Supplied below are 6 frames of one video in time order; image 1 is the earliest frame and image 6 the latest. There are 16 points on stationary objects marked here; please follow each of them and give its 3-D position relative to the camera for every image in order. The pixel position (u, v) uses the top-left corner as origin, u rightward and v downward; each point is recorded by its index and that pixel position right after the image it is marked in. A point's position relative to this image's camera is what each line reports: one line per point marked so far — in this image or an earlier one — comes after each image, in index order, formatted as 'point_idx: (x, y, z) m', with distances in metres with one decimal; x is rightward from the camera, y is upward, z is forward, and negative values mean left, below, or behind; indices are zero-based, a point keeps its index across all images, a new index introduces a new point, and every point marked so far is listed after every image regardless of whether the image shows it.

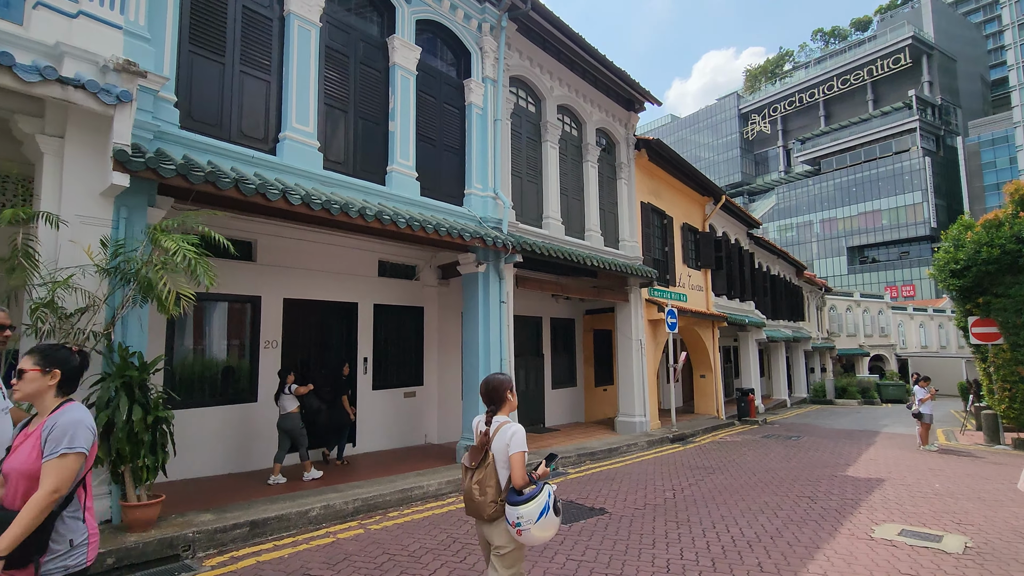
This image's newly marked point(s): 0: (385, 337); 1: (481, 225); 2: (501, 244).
0: (-2.4, -0.9, +9.7) m
1: (-0.5, +1.1, +8.8) m
2: (-0.2, +0.7, +8.4) m
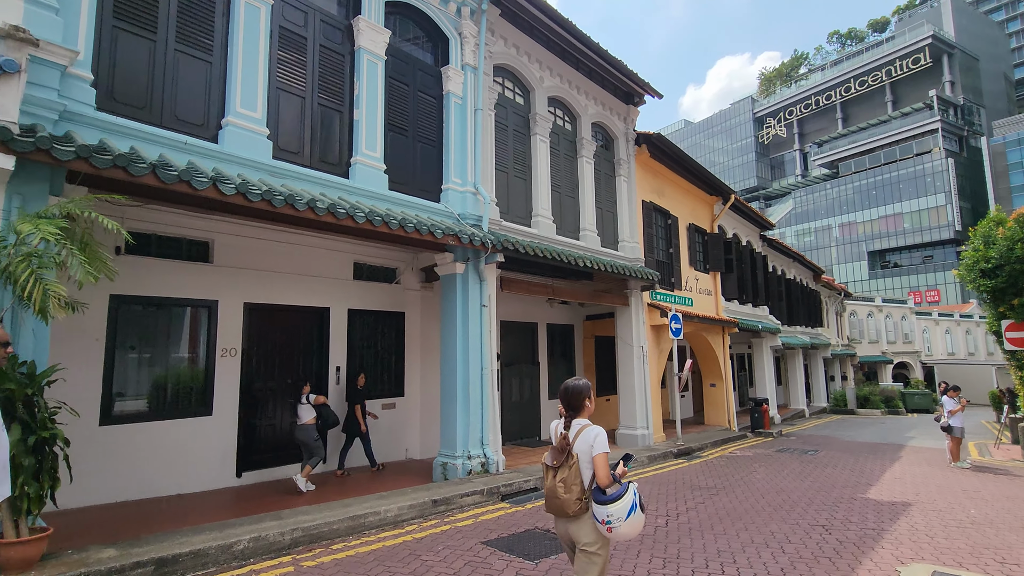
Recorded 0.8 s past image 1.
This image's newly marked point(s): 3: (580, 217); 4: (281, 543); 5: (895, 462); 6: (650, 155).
0: (-2.7, -1.0, +9.0) m
1: (-0.8, +1.0, +8.1) m
2: (-0.5, +0.7, +7.7) m
3: (+1.5, +1.5, +11.3) m
4: (-2.1, -2.4, +4.8) m
5: (+8.0, -3.7, +10.9) m
6: (+3.6, +3.5, +13.6) m
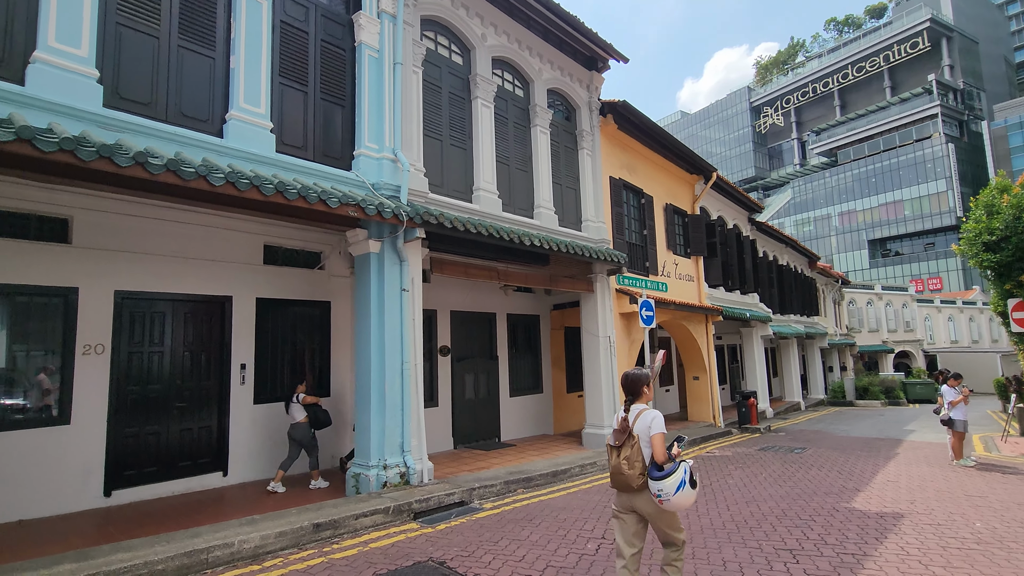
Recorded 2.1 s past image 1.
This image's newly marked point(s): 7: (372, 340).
0: (-3.7, -0.8, +7.9) m
1: (-1.9, +1.3, +6.9) m
2: (-1.5, +0.9, +6.5) m
3: (+0.4, +1.9, +10.2) m
4: (-3.1, -2.2, +3.7) m
5: (+7.1, -3.2, +9.8) m
6: (+2.6, +3.8, +12.5) m
7: (-1.8, -0.7, +6.8) m
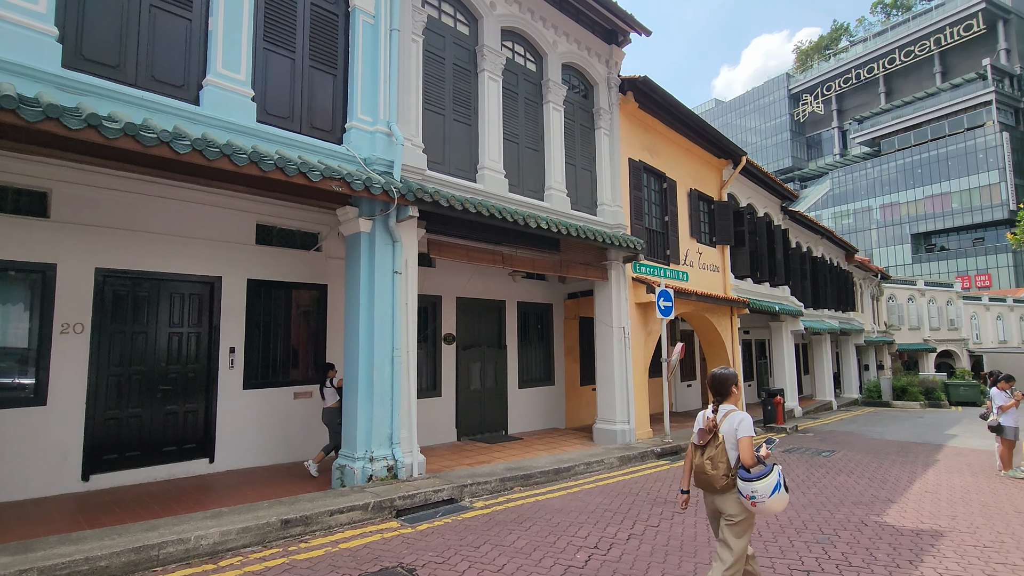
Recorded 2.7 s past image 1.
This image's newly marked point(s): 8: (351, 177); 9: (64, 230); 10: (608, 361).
0: (-3.6, -0.5, +7.6) m
1: (-1.9, +1.5, +6.5) m
2: (-1.6, +1.2, +6.1) m
3: (+0.6, +2.1, +9.6) m
4: (-3.4, -2.0, +3.4) m
5: (+7.2, -3.1, +9.0) m
6: (+2.9, +4.1, +11.7) m
7: (-1.9, -0.5, +6.4) m
8: (-1.8, +1.2, +5.9) m
9: (-5.2, +0.7, +6.1) m
10: (+1.9, -1.5, +10.4) m
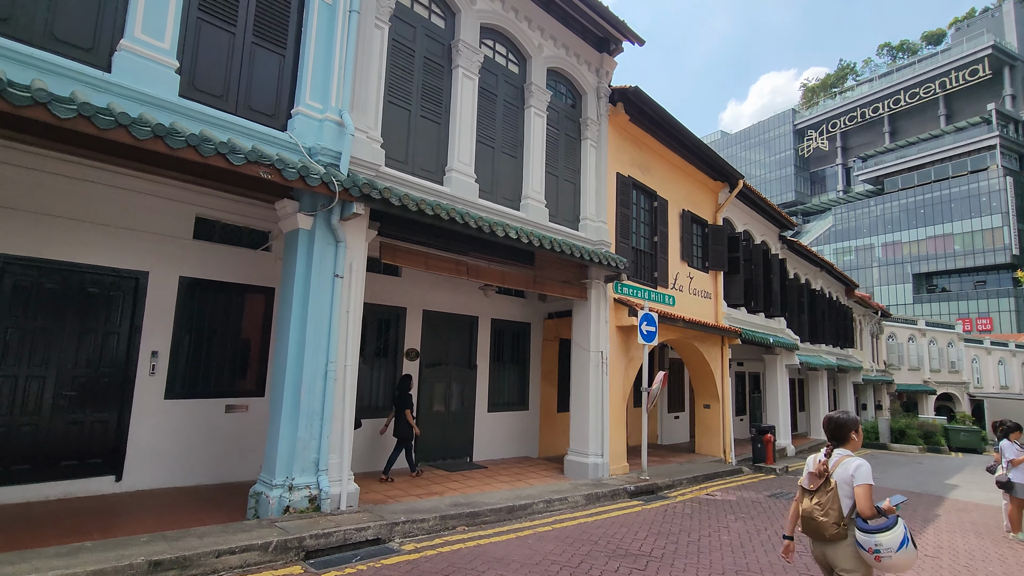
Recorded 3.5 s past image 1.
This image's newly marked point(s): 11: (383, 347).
0: (-4.2, -0.5, +6.9) m
1: (-2.3, +1.5, +5.8) m
2: (-2.0, +1.1, +5.4) m
3: (+0.2, +1.8, +8.9) m
4: (-4.0, -1.8, +2.6) m
5: (+6.5, -3.7, +8.1) m
6: (+2.6, +3.6, +11.2) m
7: (-2.4, -0.5, +5.7) m
8: (-2.3, +1.2, +5.2) m
9: (-5.7, +0.8, +5.4) m
10: (+1.3, -1.8, +9.6) m
11: (-2.3, -1.0, +9.1) m
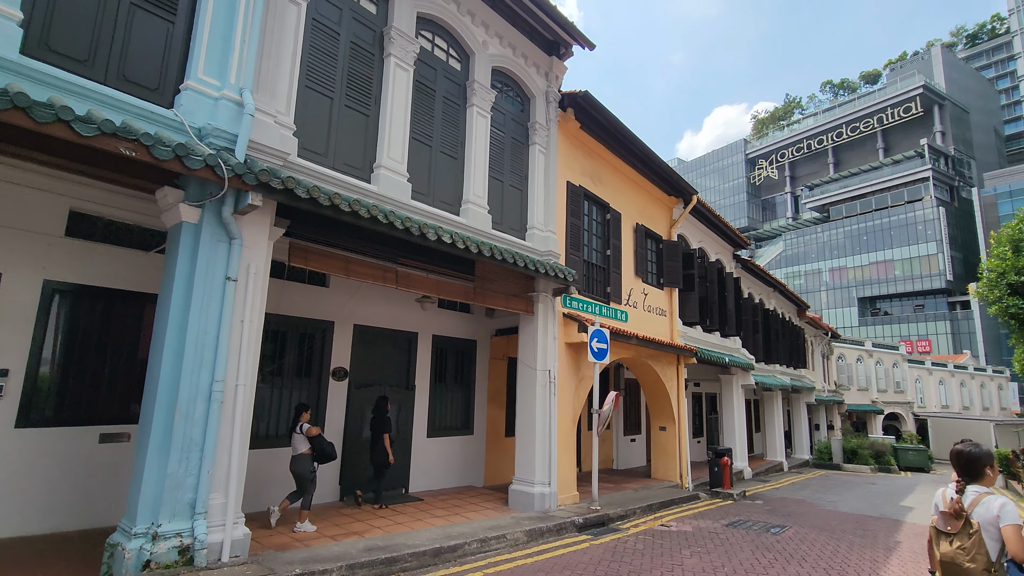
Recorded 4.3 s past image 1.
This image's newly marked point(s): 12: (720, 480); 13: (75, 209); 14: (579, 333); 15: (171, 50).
0: (-5.0, -0.6, +5.8) m
1: (-3.0, +1.4, +4.9) m
2: (-2.7, +1.1, +4.6) m
3: (-0.8, +1.6, +8.3) m
4: (-4.5, -1.7, +1.5) m
5: (+5.5, -3.9, +7.6) m
6: (+1.5, +3.3, +10.7) m
7: (-3.1, -0.5, +4.7) m
8: (-3.0, +1.2, +4.3) m
9: (-6.4, +0.8, +4.2) m
10: (+0.3, -2.1, +8.8) m
11: (-3.3, -1.2, +8.1) m
12: (+5.1, -4.7, +12.8) m
13: (-4.9, +0.9, +5.9) m
14: (+1.2, -0.8, +9.5) m
15: (-3.4, +2.3, +5.2) m
